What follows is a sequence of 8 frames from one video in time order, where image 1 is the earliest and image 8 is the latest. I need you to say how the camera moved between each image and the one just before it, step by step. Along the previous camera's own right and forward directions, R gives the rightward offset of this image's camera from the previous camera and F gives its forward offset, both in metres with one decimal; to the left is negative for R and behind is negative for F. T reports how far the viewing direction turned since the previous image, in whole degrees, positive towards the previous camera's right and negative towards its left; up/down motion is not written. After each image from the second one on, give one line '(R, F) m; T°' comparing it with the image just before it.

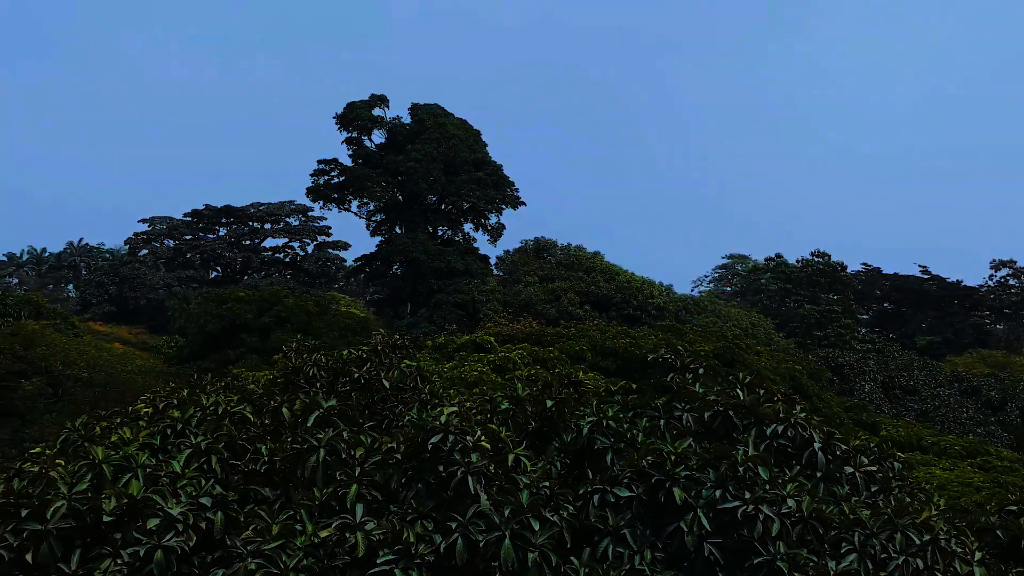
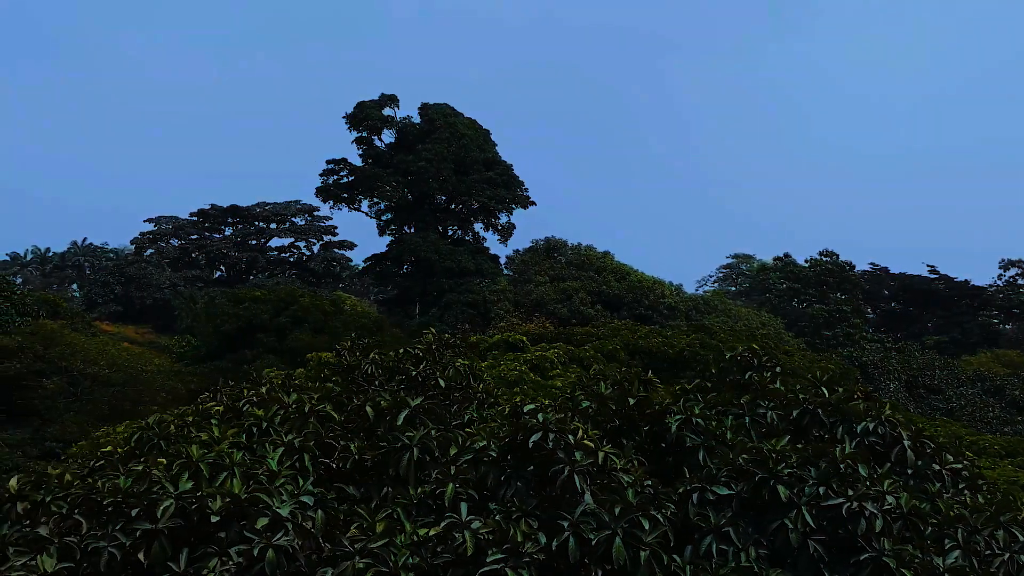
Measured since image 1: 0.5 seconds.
(-0.3, 0.0) m; 0°
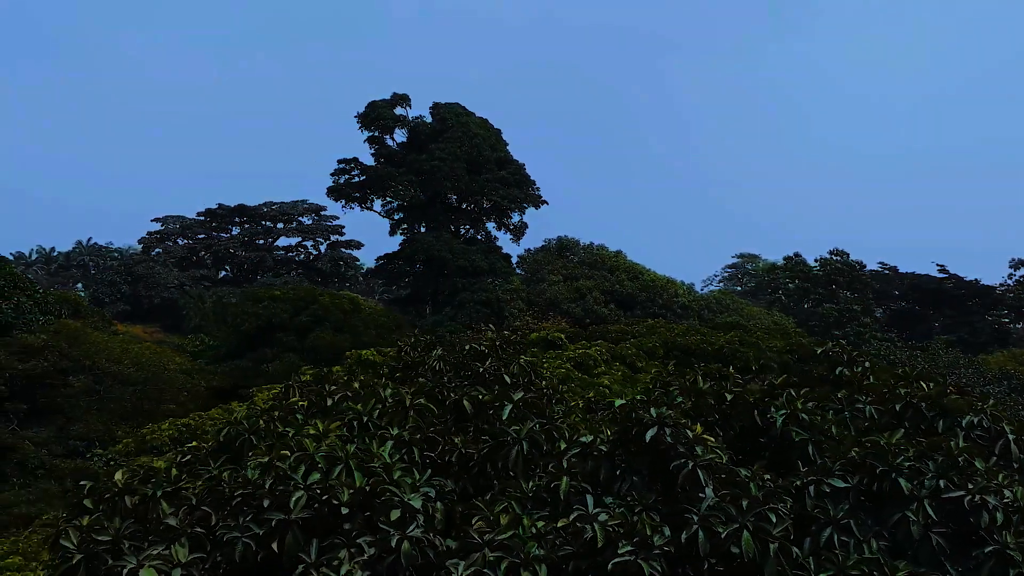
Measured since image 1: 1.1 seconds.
(-0.4, 0.0) m; 0°
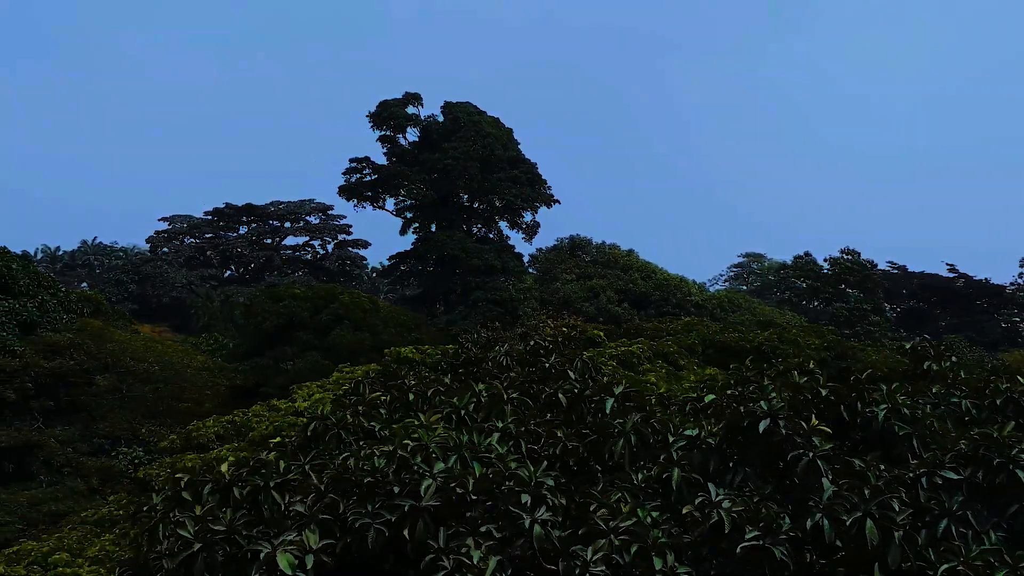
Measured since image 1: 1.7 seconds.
(-0.4, 0.0) m; 0°
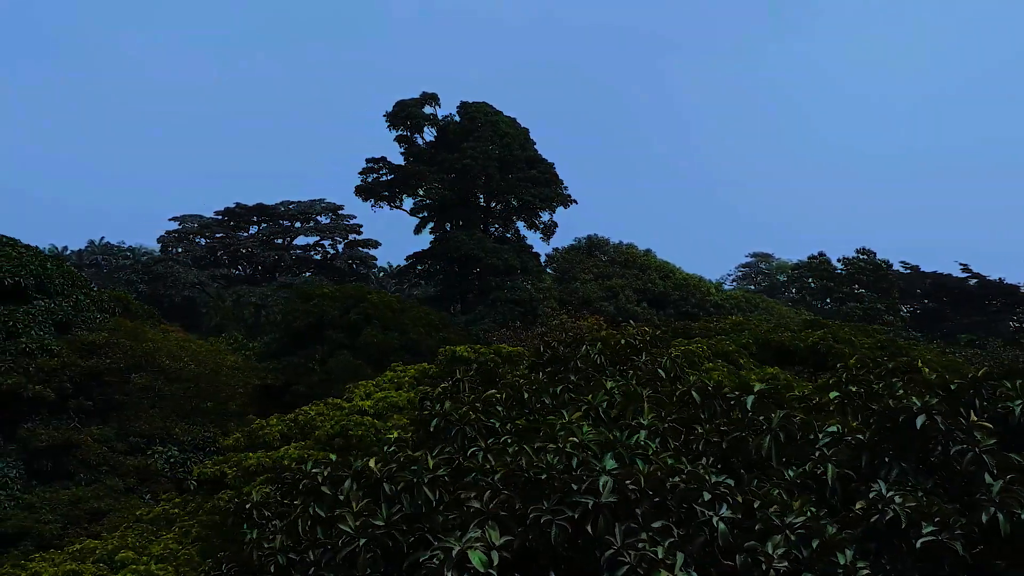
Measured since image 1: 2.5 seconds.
(-0.6, 0.0) m; 0°
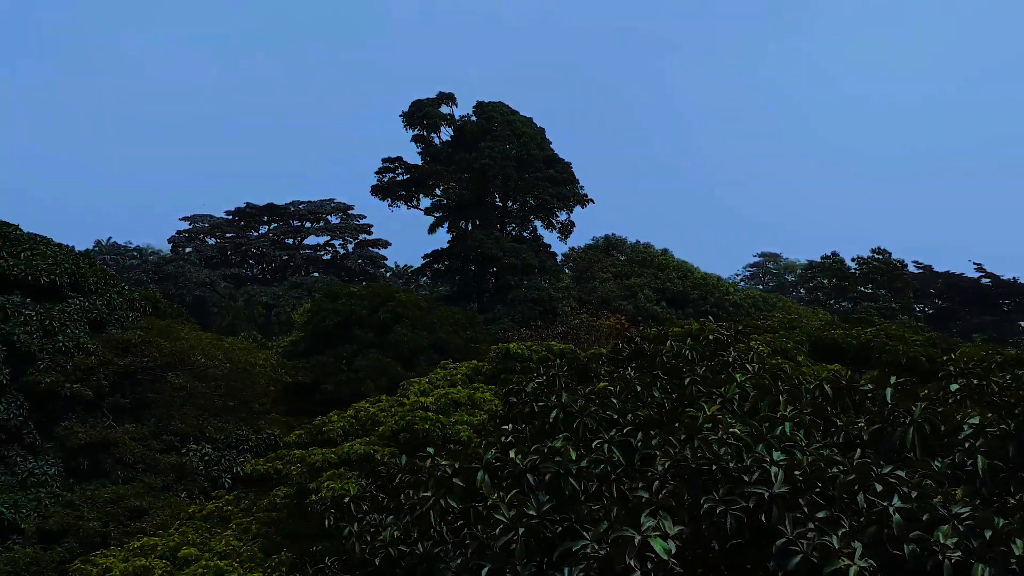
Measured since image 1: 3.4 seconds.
(-0.6, 0.0) m; 0°
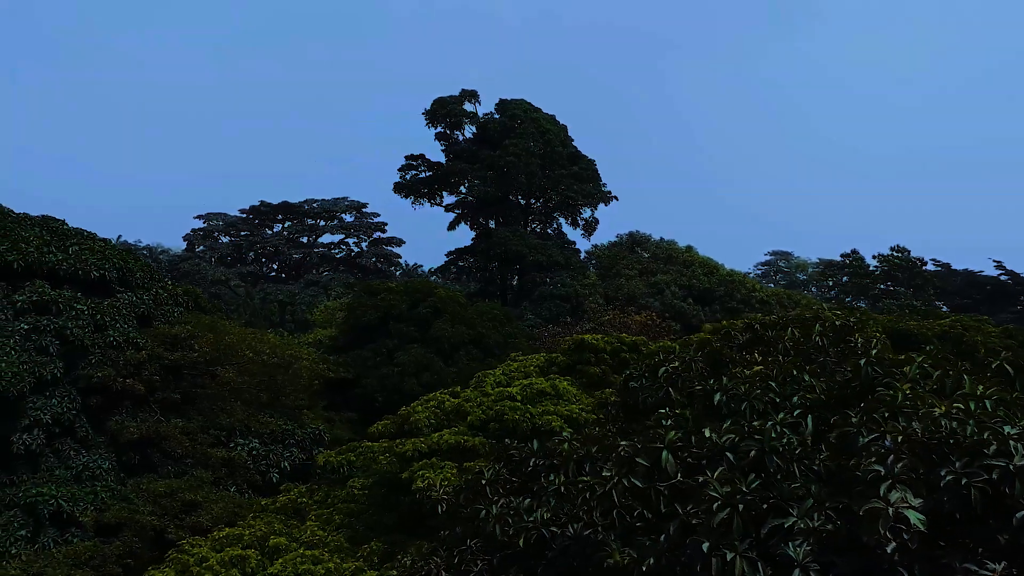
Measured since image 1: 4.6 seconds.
(-0.8, 0.0) m; 0°
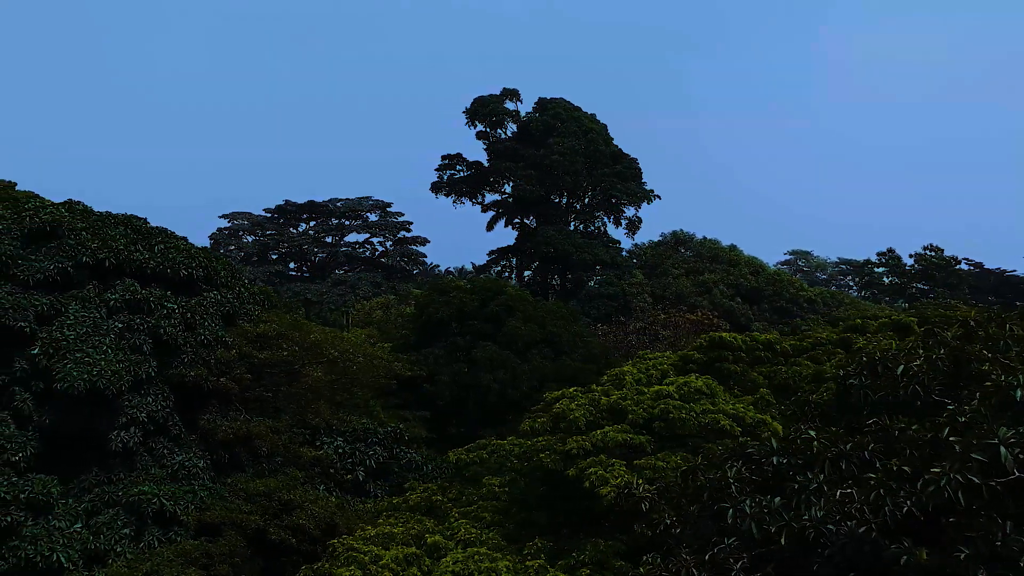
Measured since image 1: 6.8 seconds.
(-1.4, 0.0) m; 0°
